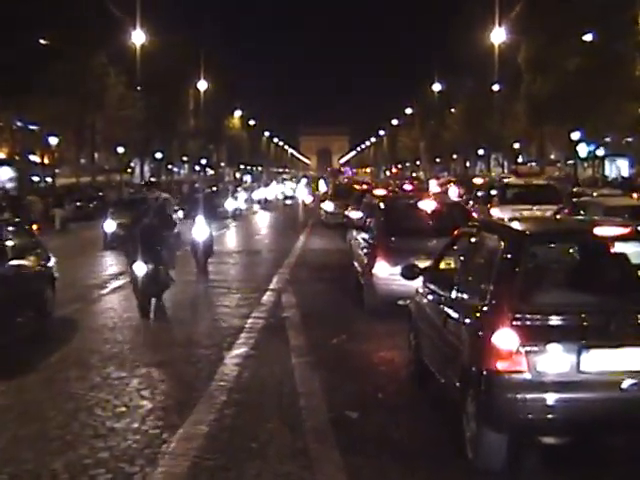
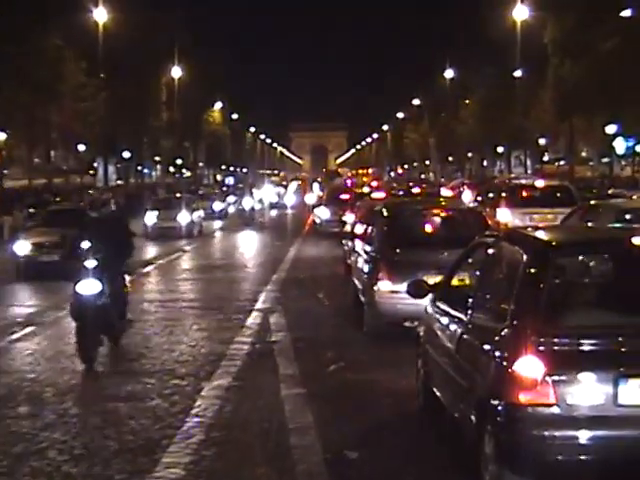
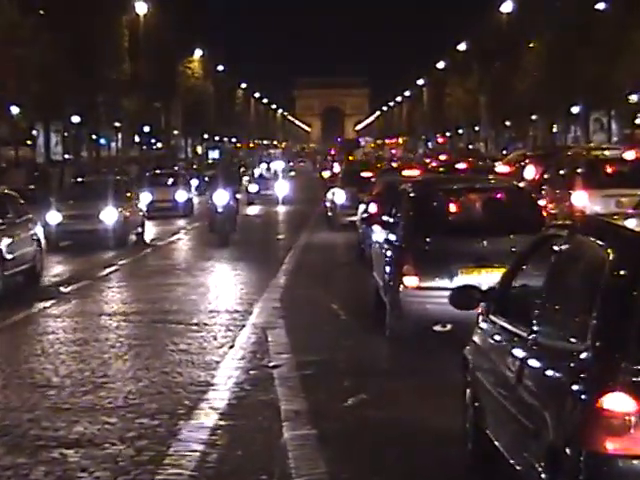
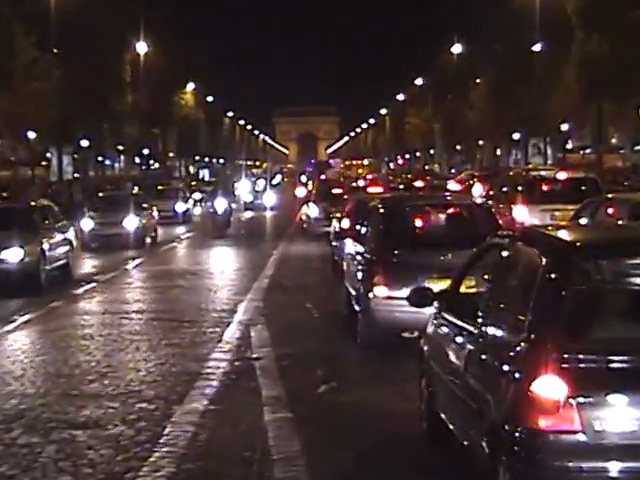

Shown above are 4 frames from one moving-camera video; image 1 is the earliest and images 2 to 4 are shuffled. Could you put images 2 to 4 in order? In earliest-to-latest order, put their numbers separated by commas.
2, 4, 3
